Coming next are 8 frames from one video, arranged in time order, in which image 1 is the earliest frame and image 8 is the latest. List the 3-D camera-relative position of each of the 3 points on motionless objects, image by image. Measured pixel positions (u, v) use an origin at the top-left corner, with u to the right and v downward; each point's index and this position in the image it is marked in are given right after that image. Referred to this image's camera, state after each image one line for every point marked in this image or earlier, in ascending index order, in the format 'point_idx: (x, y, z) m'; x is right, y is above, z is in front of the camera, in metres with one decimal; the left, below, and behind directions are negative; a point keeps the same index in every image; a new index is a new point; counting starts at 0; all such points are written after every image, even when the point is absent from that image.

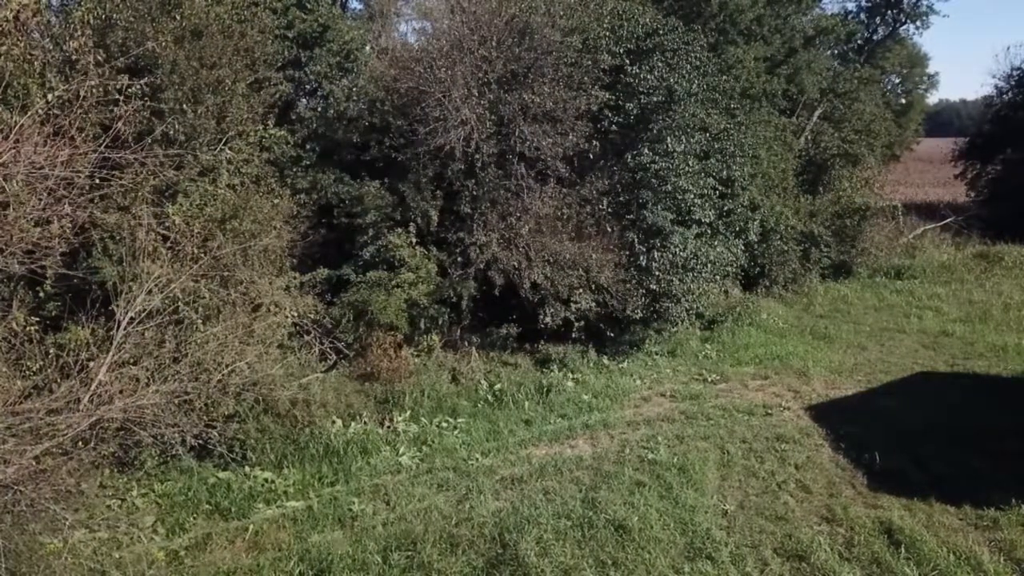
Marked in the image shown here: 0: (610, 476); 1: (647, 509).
0: (+0.8, -1.5, +7.7) m
1: (+0.9, -1.5, +6.9) m
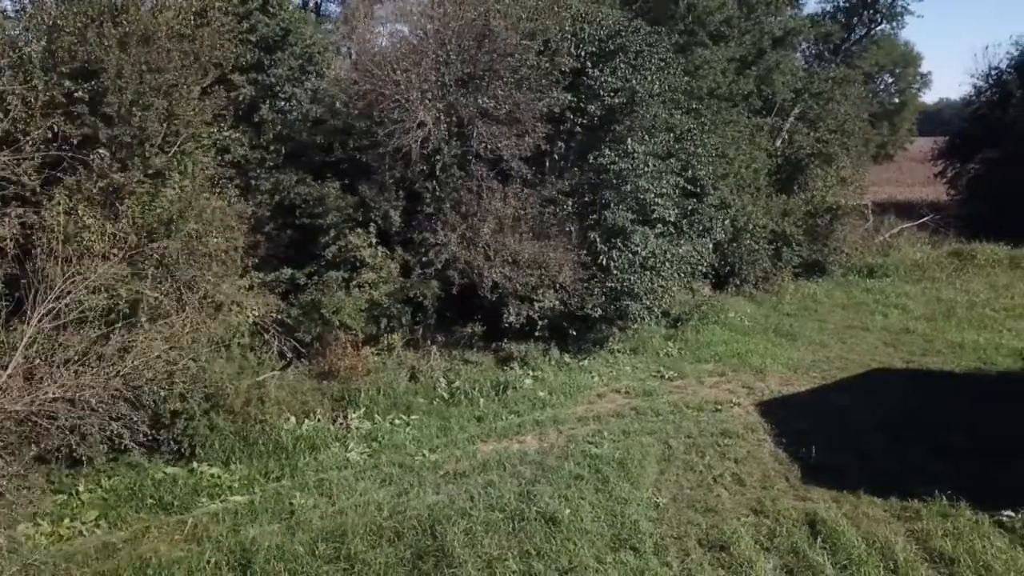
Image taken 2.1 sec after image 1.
0: (+0.3, -1.4, +7.8) m
1: (+0.5, -1.5, +7.1) m
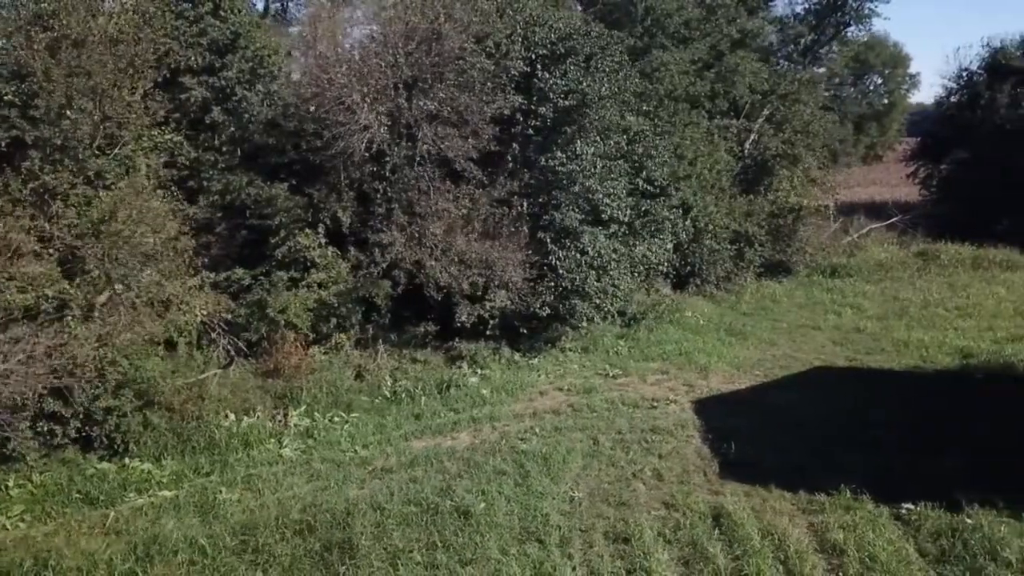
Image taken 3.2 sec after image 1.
0: (-0.3, -1.4, +8.0) m
1: (-0.1, -1.5, +7.2) m
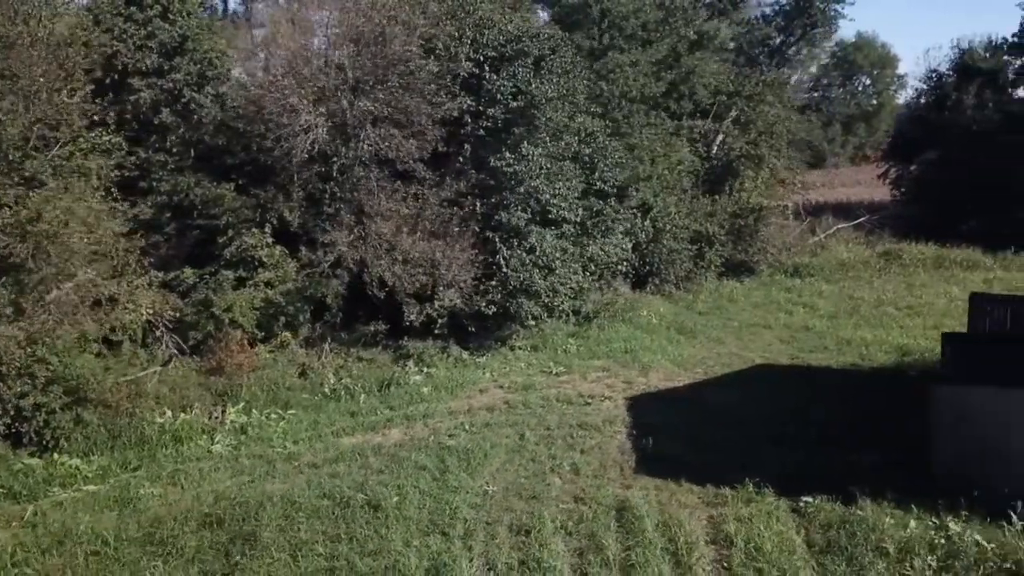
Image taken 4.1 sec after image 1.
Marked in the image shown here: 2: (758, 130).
0: (-0.9, -1.4, +8.1) m
1: (-0.8, -1.5, +7.4) m
2: (+4.7, +3.0, +18.6) m
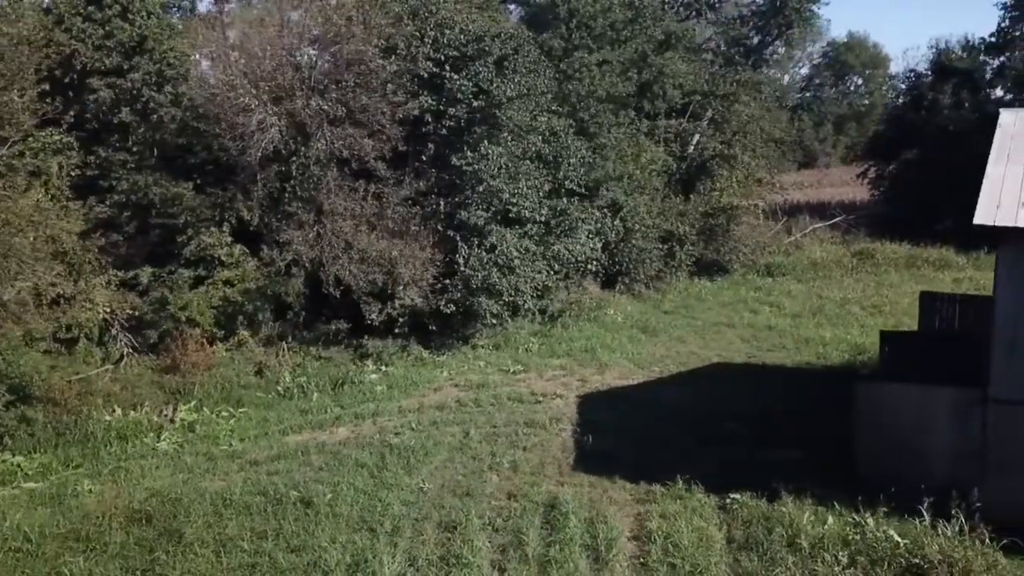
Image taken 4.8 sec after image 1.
0: (-1.4, -1.4, +8.2) m
1: (-1.3, -1.5, +7.4) m
2: (+4.2, +3.0, +18.7) m
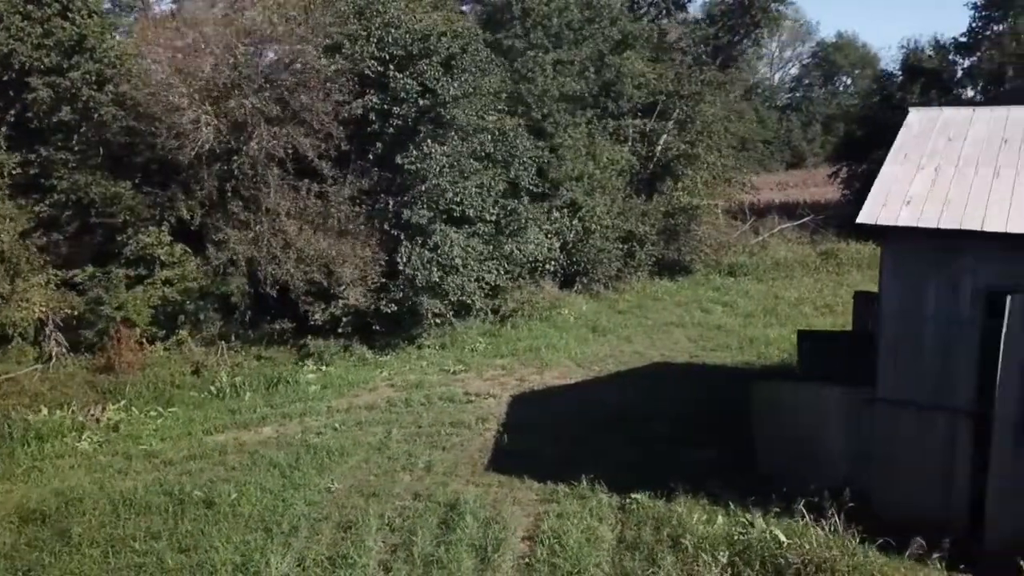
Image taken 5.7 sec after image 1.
0: (-2.1, -1.4, +8.1) m
1: (-1.9, -1.5, +7.4) m
2: (+3.5, +3.0, +18.7) m
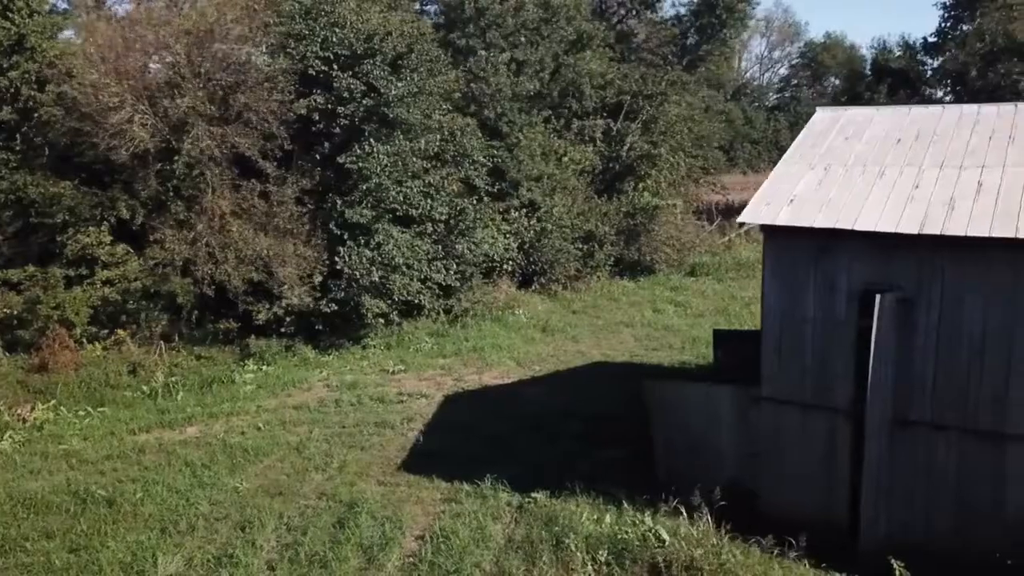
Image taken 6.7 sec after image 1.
0: (-2.8, -1.4, +8.1) m
1: (-2.6, -1.5, +7.4) m
2: (+2.8, +3.0, +18.7) m
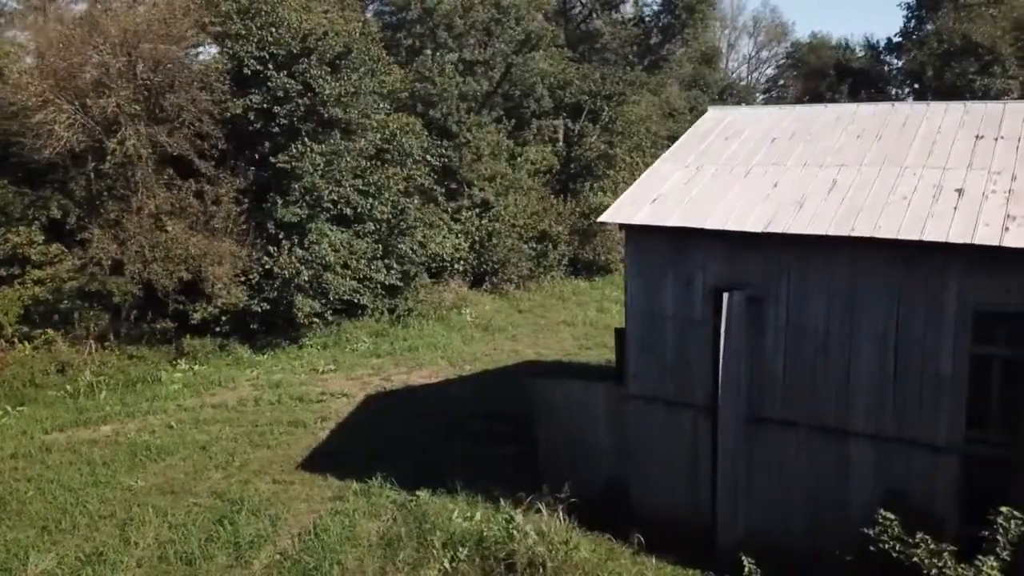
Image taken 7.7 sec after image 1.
0: (-3.6, -1.4, +8.1) m
1: (-3.4, -1.5, +7.4) m
2: (+1.9, +3.0, +18.7) m
